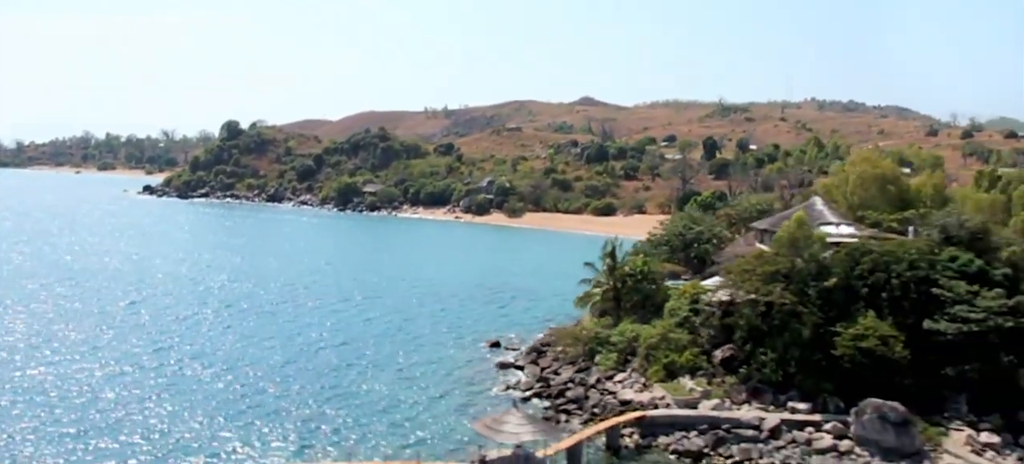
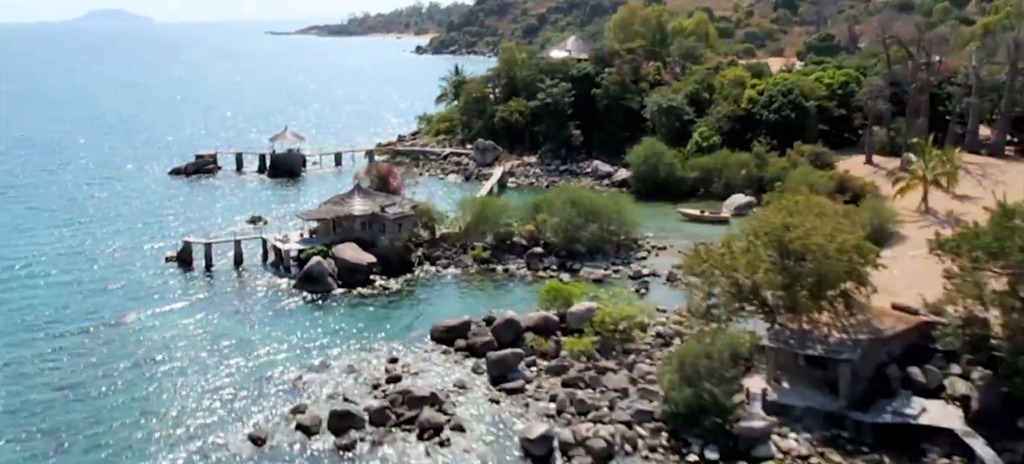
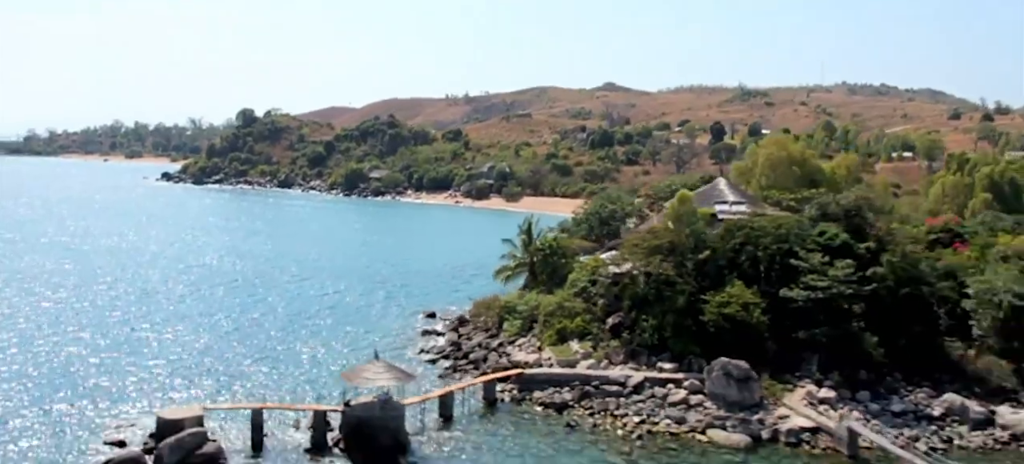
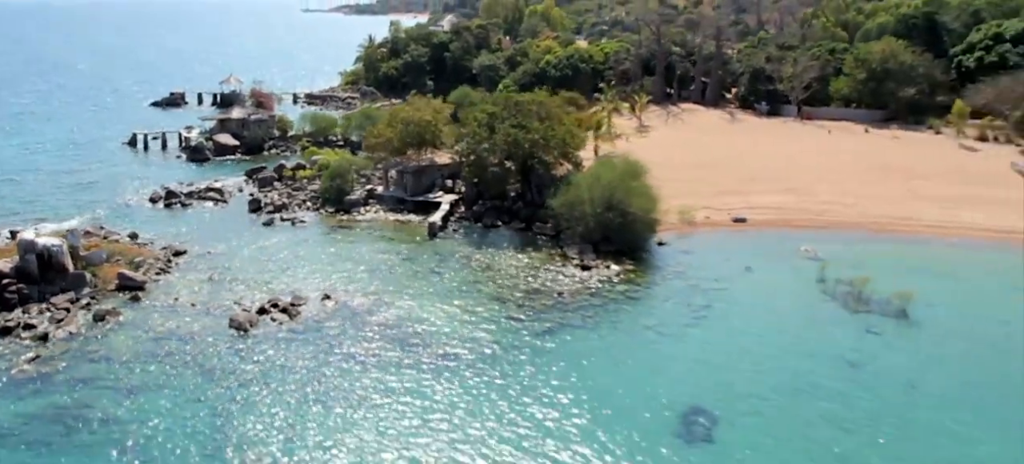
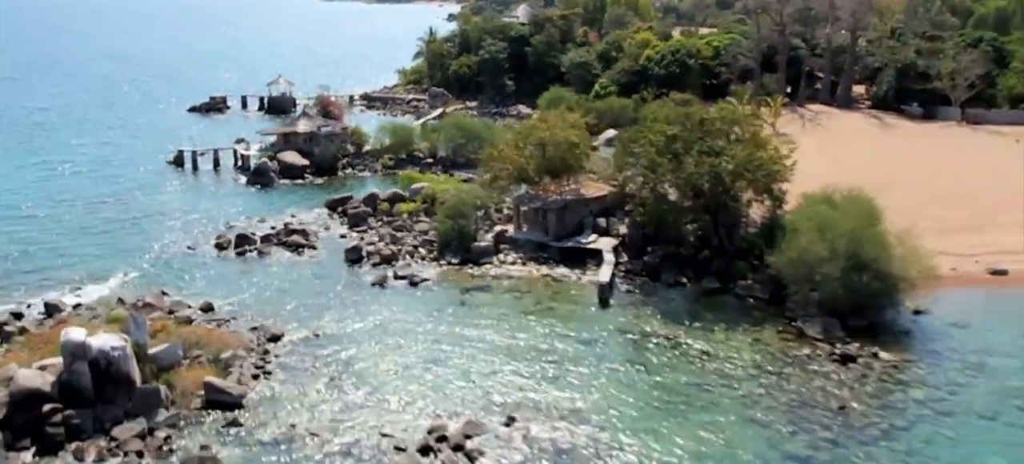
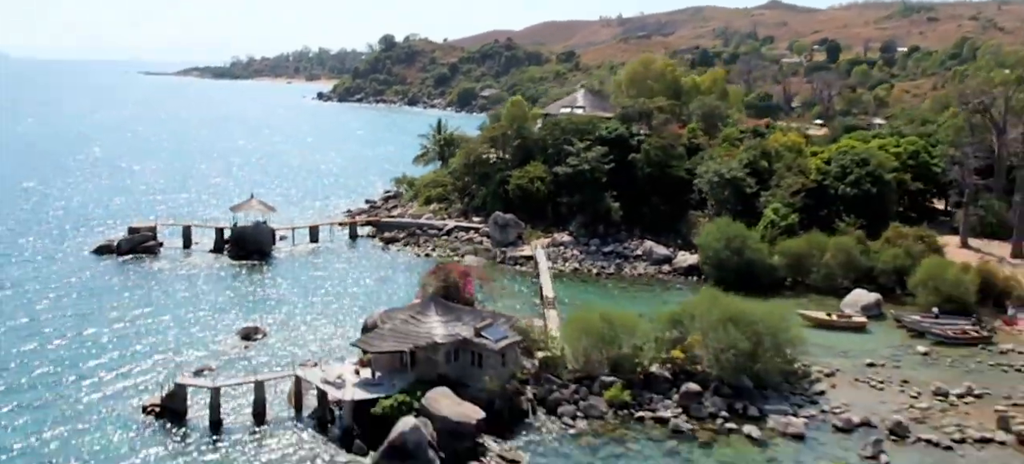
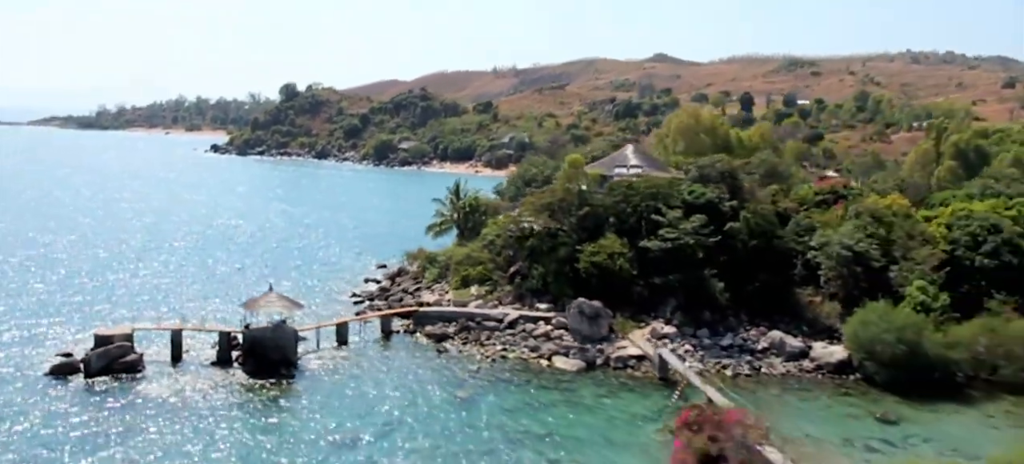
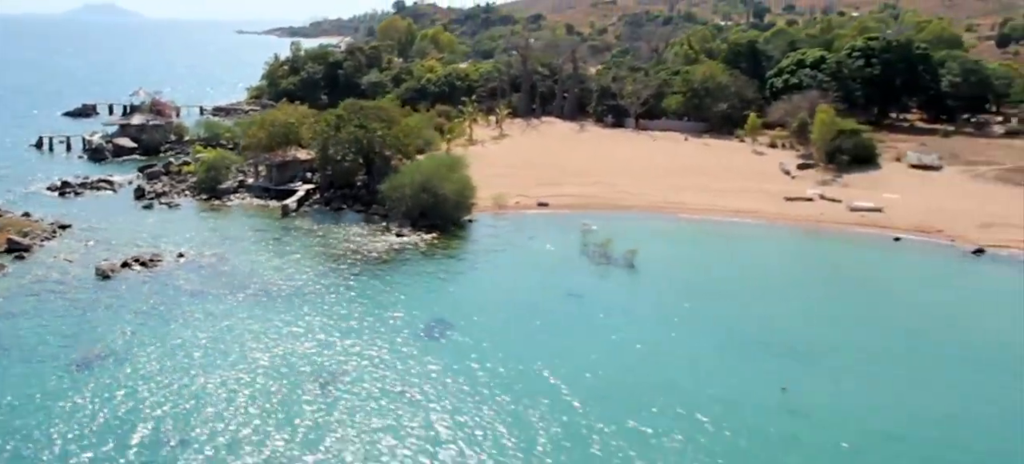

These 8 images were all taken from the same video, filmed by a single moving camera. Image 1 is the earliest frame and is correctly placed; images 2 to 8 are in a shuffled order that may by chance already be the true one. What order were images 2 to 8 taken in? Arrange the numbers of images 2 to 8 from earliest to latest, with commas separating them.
3, 7, 6, 2, 5, 4, 8
